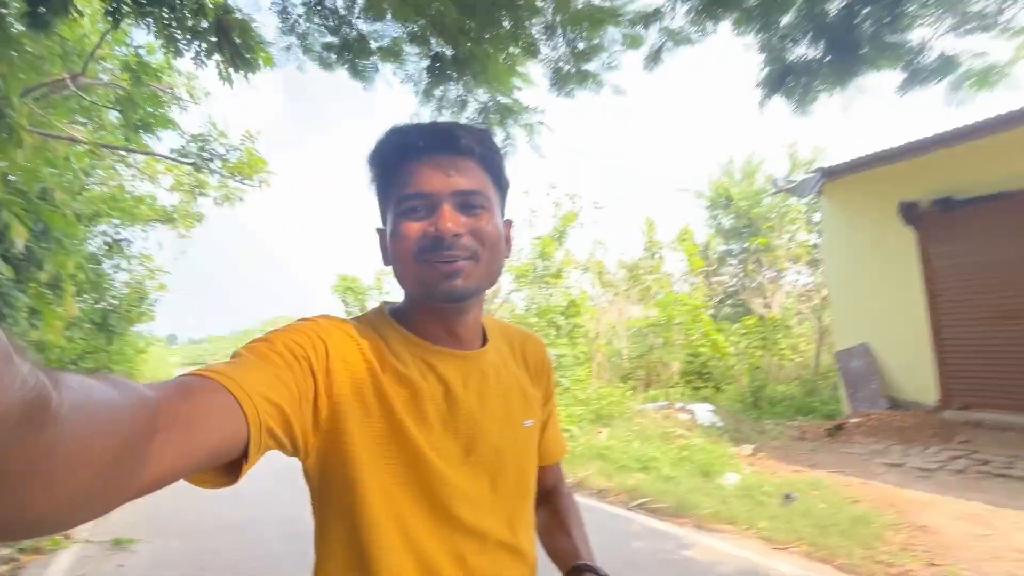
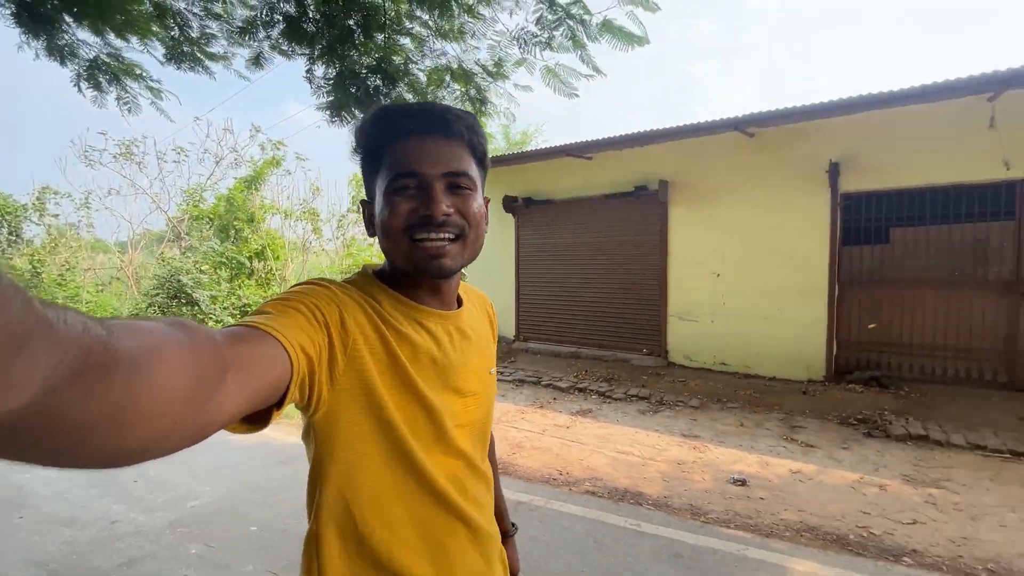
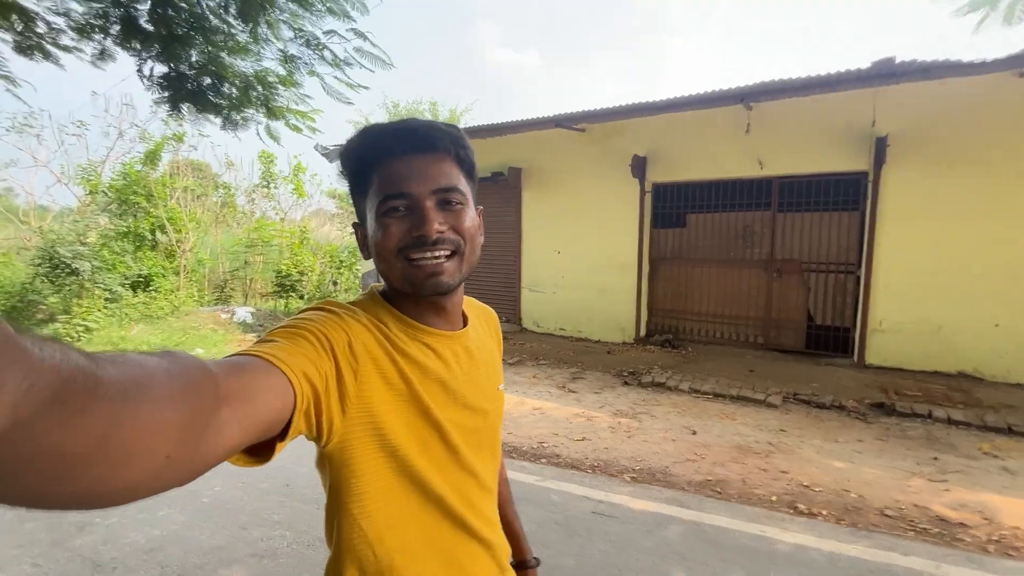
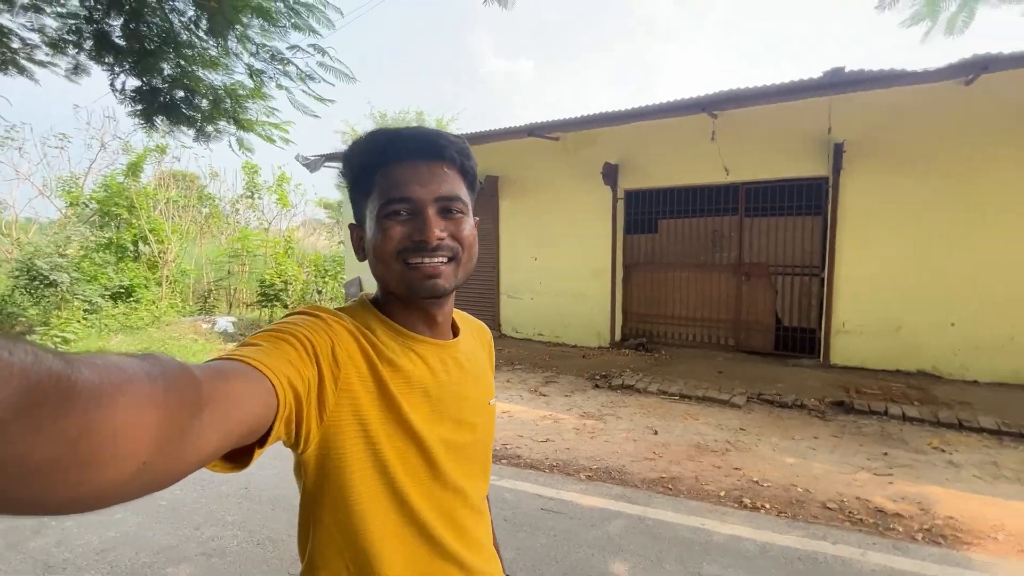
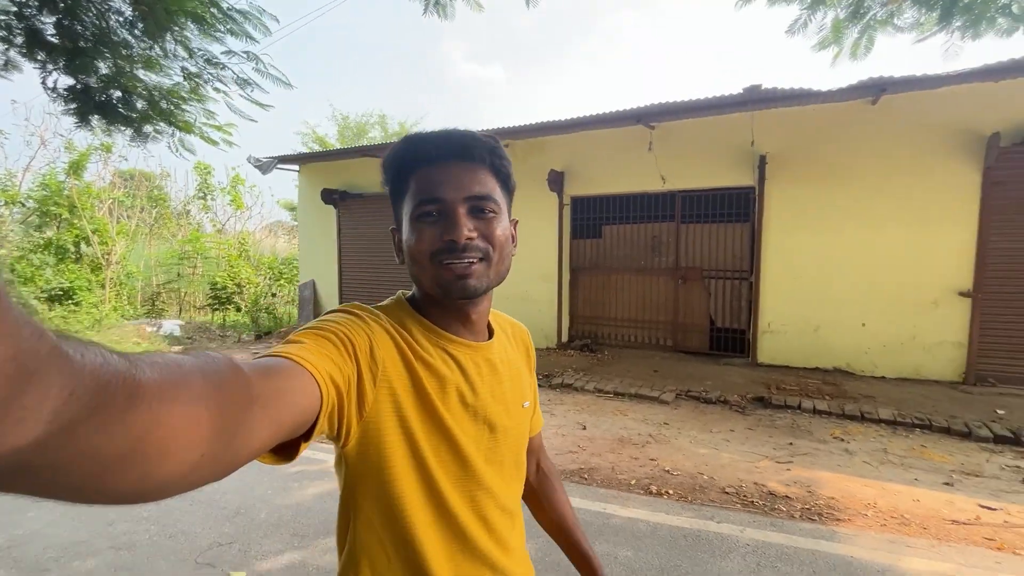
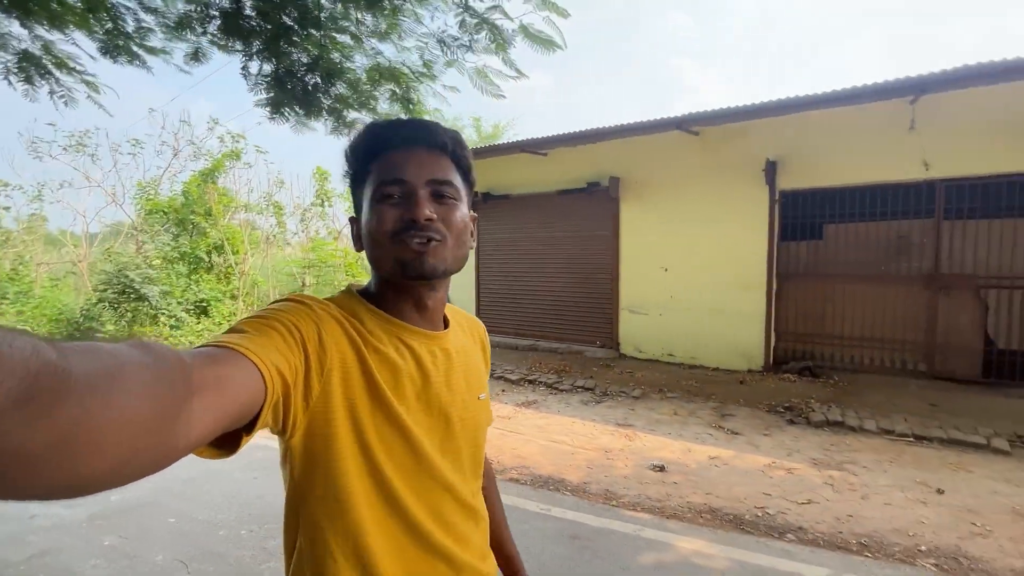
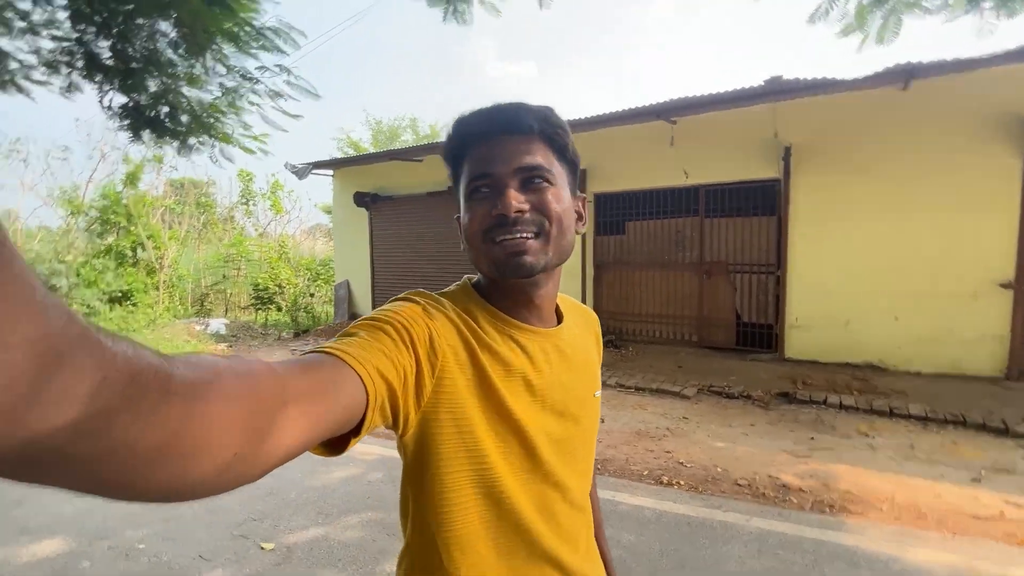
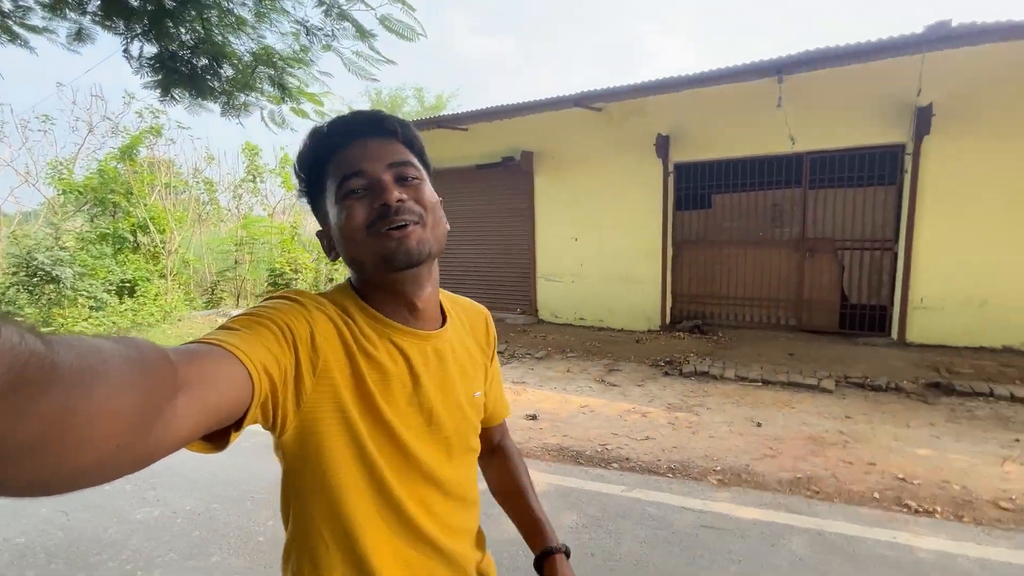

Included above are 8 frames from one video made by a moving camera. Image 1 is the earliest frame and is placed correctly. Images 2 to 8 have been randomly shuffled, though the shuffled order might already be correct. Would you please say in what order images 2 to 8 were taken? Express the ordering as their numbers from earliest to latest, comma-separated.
2, 6, 8, 3, 4, 5, 7
